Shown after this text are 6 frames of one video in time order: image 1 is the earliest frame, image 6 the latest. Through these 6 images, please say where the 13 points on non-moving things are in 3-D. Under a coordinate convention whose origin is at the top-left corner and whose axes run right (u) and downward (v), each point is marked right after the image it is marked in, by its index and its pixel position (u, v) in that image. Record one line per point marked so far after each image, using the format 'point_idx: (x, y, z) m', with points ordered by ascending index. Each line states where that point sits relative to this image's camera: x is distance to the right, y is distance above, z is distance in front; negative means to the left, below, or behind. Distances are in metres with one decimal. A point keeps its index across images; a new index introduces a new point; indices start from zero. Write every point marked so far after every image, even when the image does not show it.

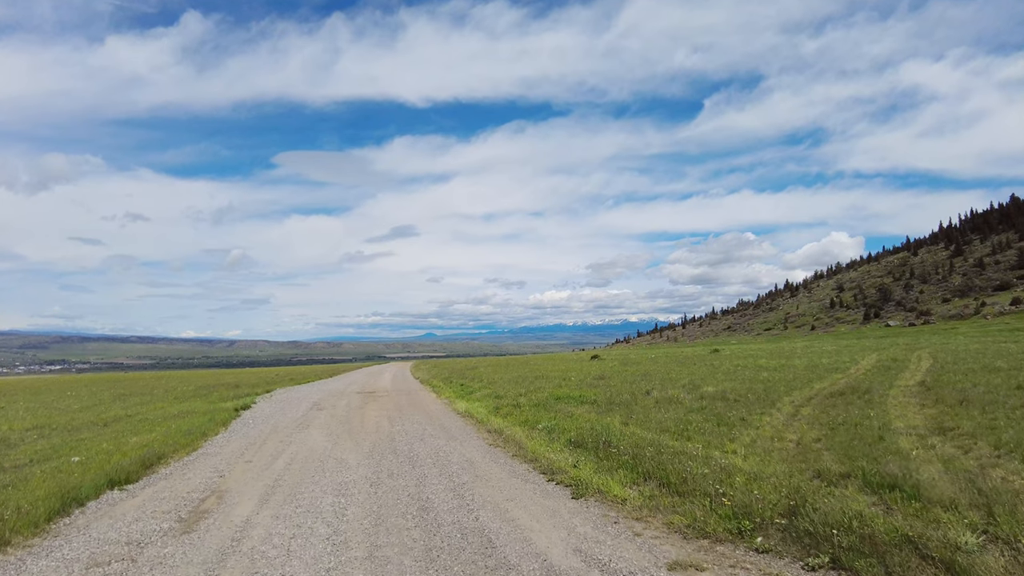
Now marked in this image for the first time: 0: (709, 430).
0: (+6.5, -4.7, +16.7) m
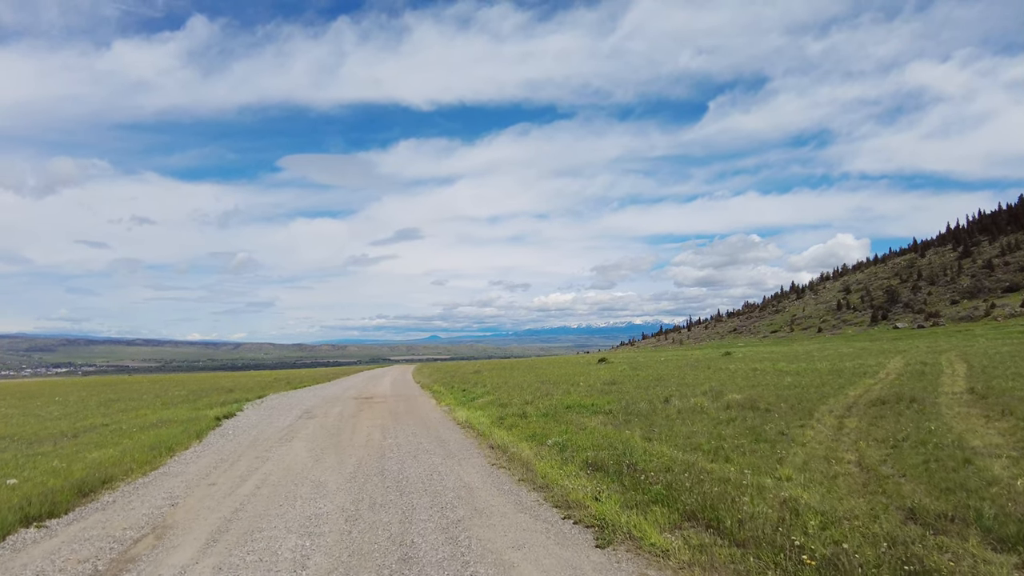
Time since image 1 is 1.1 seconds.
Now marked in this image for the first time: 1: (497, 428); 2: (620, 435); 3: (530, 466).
0: (+6.7, -4.5, +14.3) m
1: (-0.6, -5.5, +19.9) m
2: (+3.5, -4.9, +16.5) m
3: (+0.5, -4.8, +13.6) m
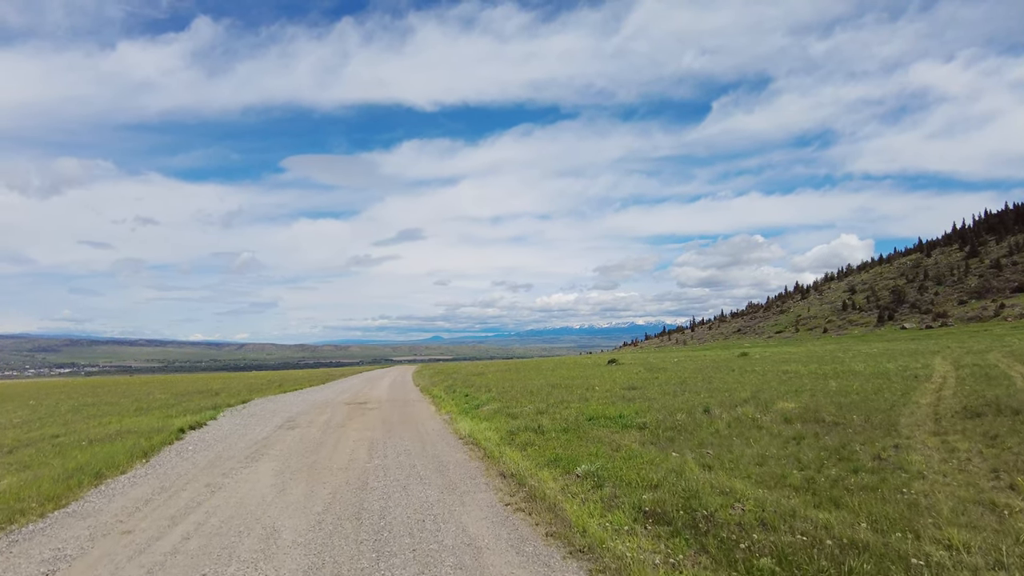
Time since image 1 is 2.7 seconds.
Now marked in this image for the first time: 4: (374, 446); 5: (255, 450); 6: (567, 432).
0: (+7.1, -4.1, +10.5) m
1: (-0.1, -5.1, +16.1) m
2: (+4.0, -4.4, +12.8) m
3: (+0.9, -4.3, +9.9) m
4: (-5.3, -6.2, +19.8) m
5: (-10.1, -6.3, +19.9) m
6: (+1.9, -5.0, +17.6) m
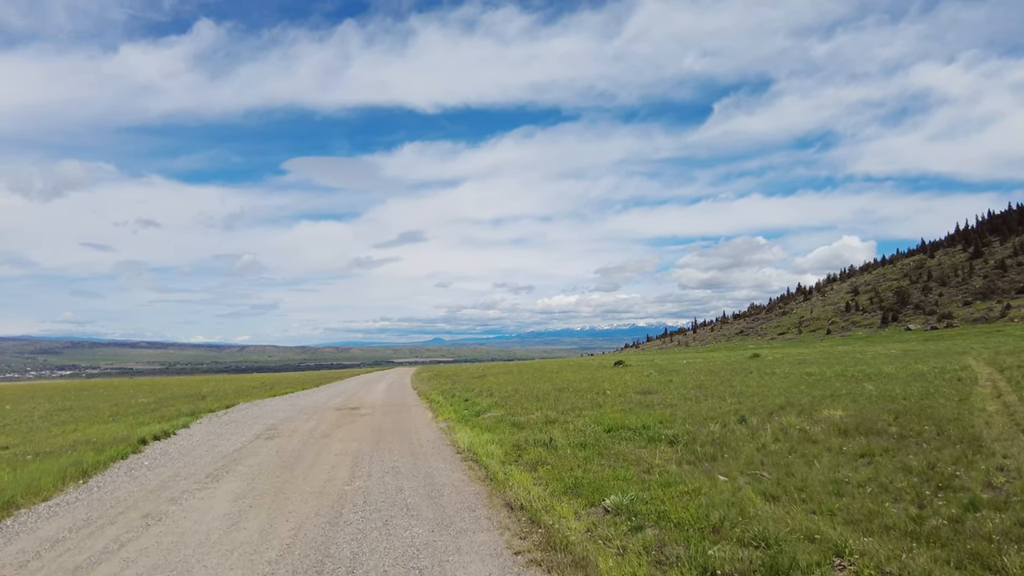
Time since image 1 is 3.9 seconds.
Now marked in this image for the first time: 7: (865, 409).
0: (+7.3, -3.7, +7.8) m
1: (+0.1, -4.7, +13.4) m
2: (+4.2, -4.0, +10.0) m
3: (+1.1, -3.9, +7.1) m
4: (-5.1, -5.8, +17.0) m
5: (-9.8, -6.0, +17.2) m
6: (+2.1, -4.7, +14.8) m
7: (+13.7, -4.7, +19.8) m
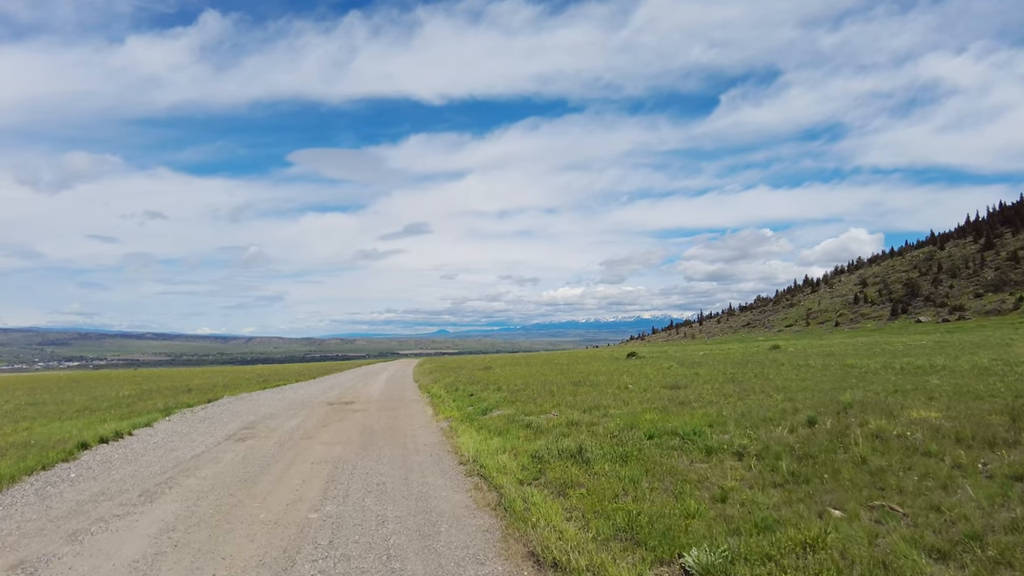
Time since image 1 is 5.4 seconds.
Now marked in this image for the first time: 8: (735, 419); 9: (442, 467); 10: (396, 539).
0: (+7.7, -3.0, +4.2) m
1: (+0.5, -4.0, +9.9) m
2: (+4.5, -3.3, +6.5) m
3: (+1.5, -3.3, +3.6) m
4: (-4.7, -5.0, +13.6) m
5: (-9.4, -5.2, +13.8) m
6: (+2.5, -3.9, +11.4) m
7: (+14.2, -3.8, +16.2) m
8: (+7.3, -4.2, +16.8) m
9: (-1.8, -4.7, +13.5) m
10: (-2.0, -4.3, +8.8) m
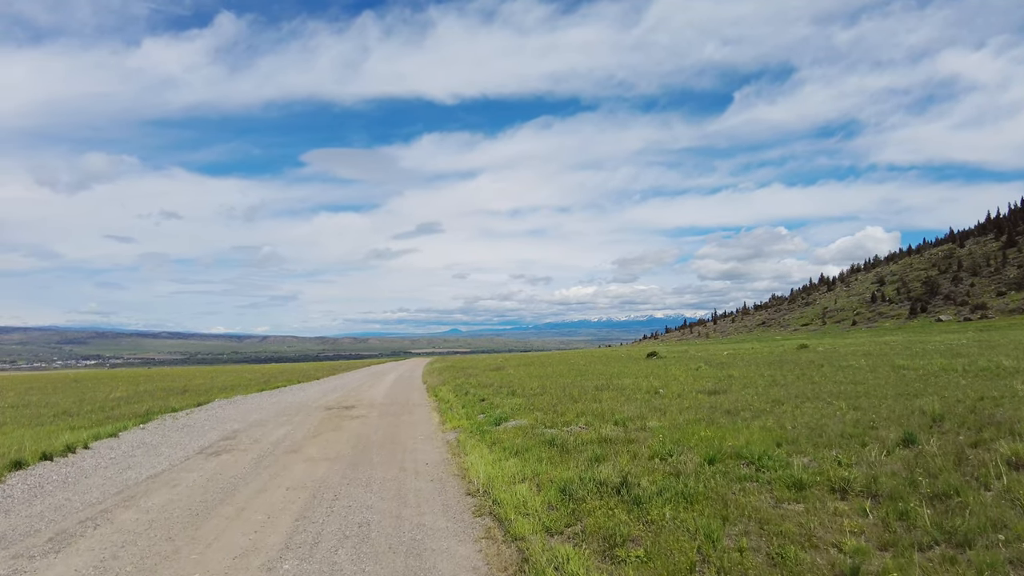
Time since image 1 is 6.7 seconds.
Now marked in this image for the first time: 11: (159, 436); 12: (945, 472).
0: (+7.9, -2.6, +1.0) m
1: (+0.9, -3.6, +6.9) m
2: (+4.8, -3.0, +3.4) m
3: (+1.7, -2.9, +0.6) m
4: (-4.2, -4.7, +10.8) m
5: (-8.9, -4.8, +11.1) m
6: (+3.0, -3.5, +8.3) m
7: (+14.7, -3.5, +12.9) m
8: (+7.8, -3.8, +13.6) m
9: (-1.3, -4.3, +10.5) m
10: (-1.7, -3.9, +5.9) m
11: (-13.6, -5.7, +19.7) m
12: (+8.4, -3.5, +9.8) m
